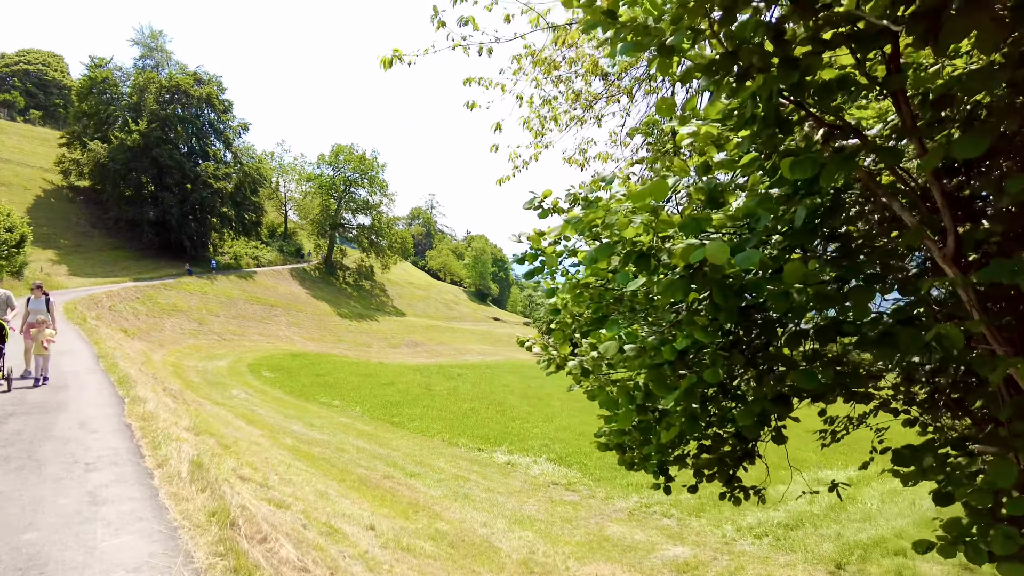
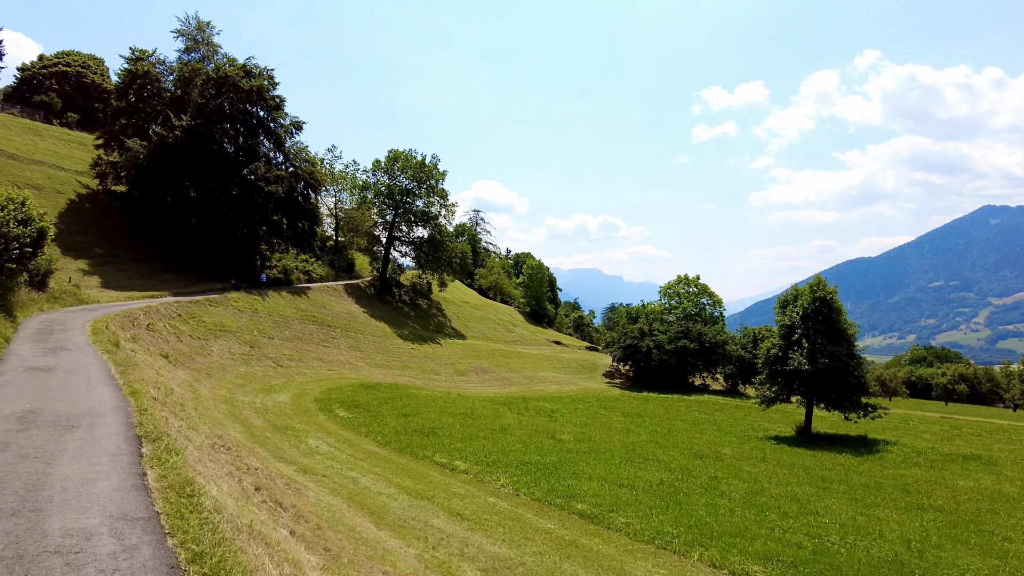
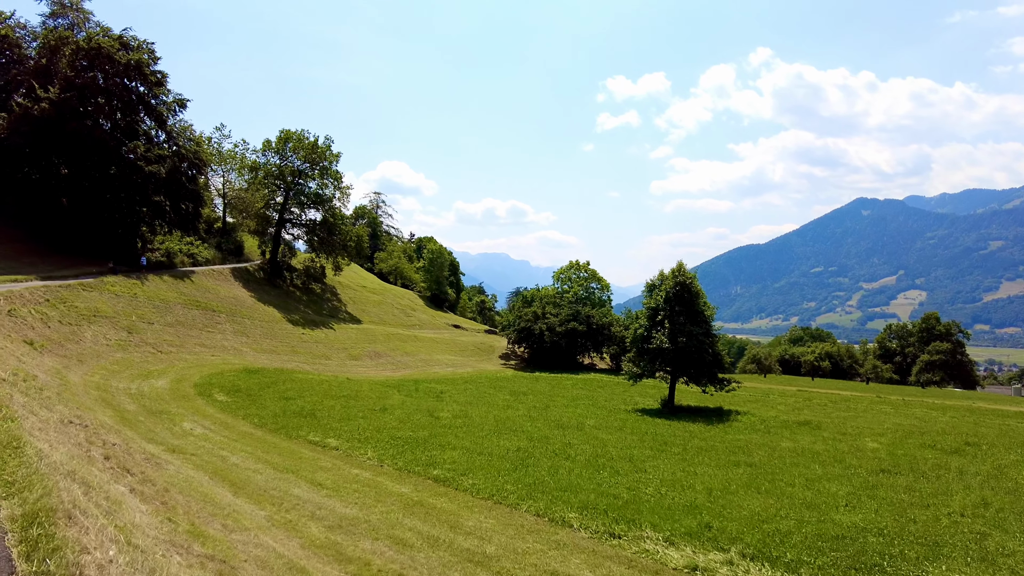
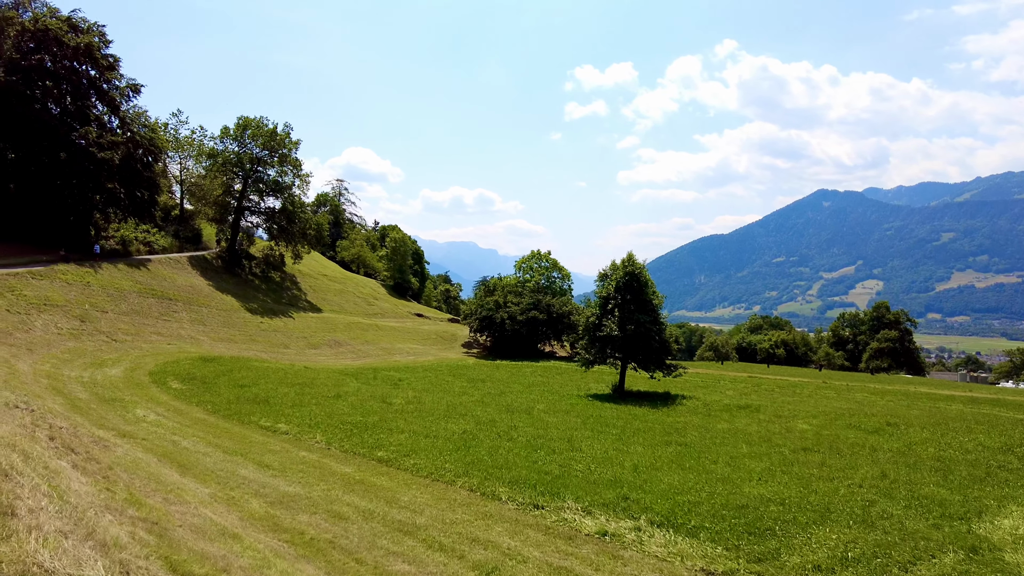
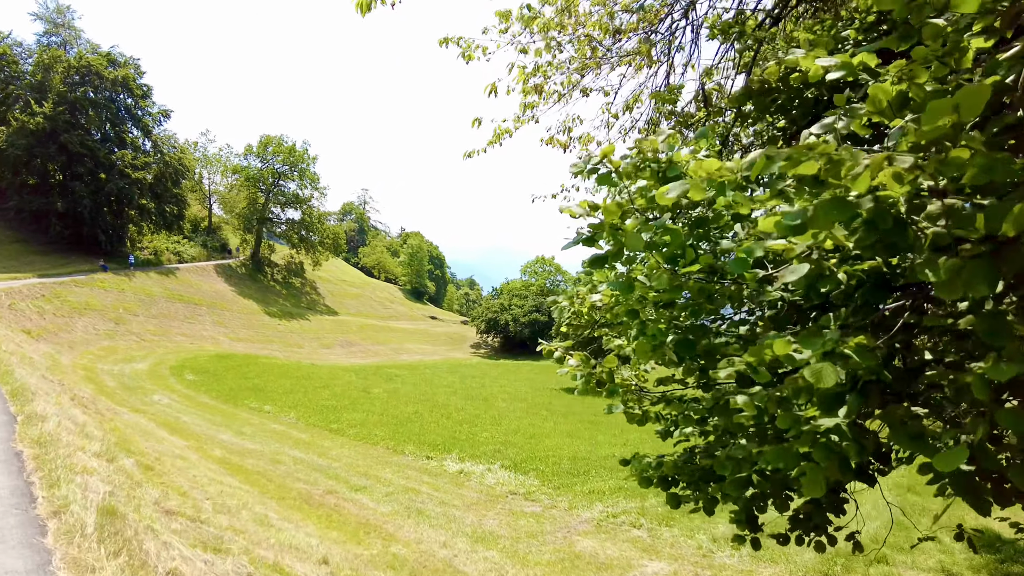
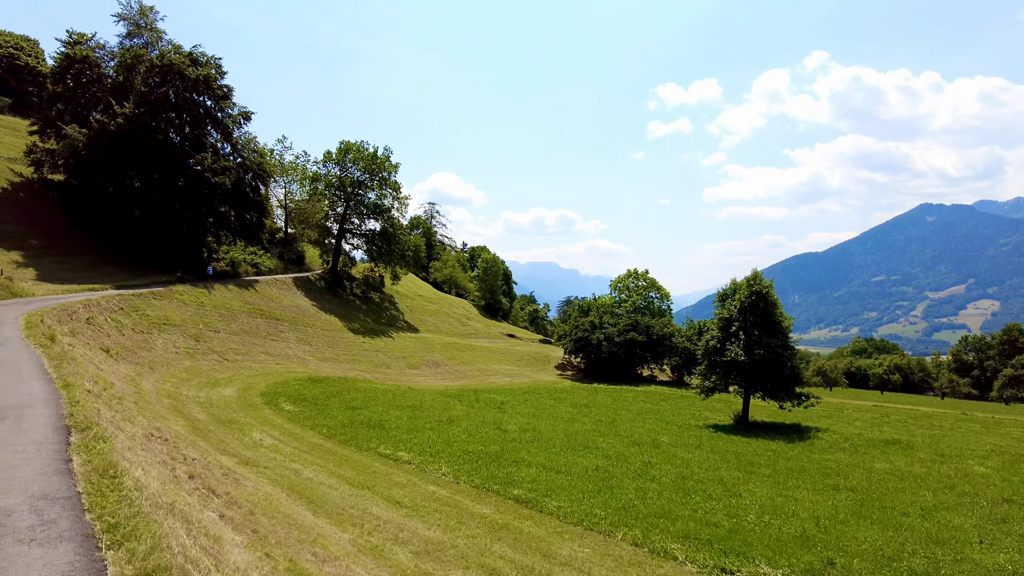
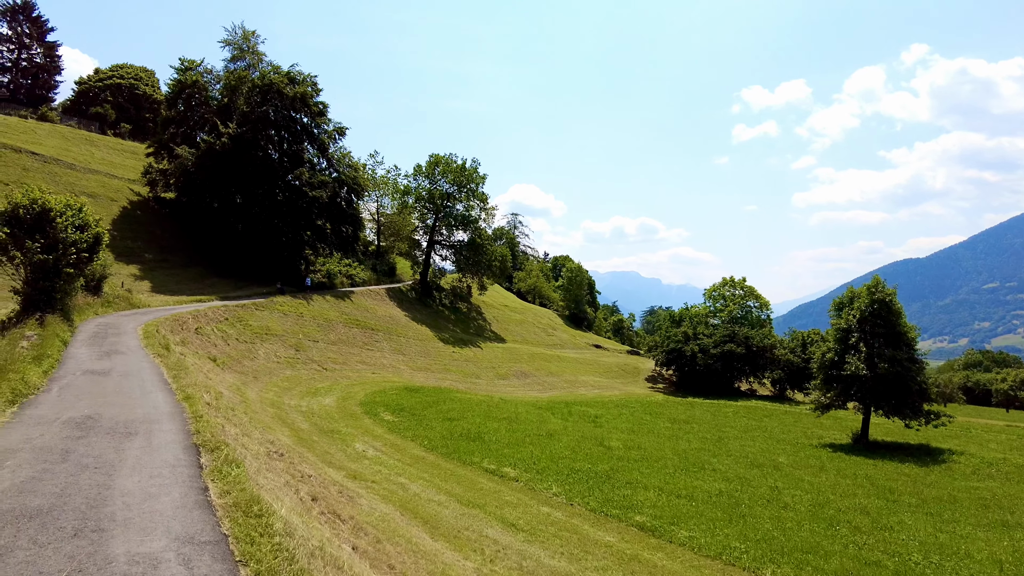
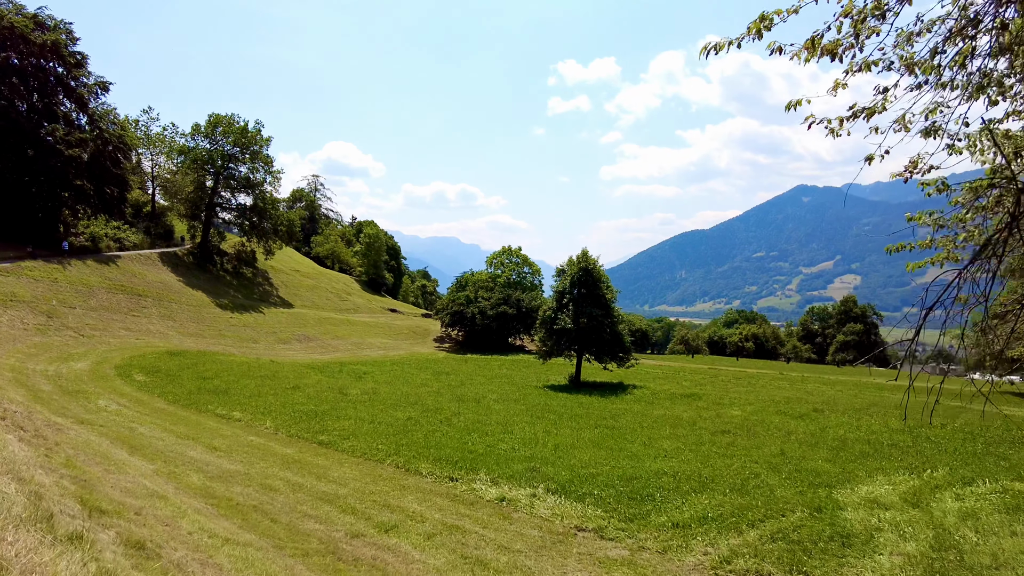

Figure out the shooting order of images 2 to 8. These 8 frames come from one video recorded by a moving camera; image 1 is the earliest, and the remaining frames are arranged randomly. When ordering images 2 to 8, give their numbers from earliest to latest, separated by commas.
5, 8, 4, 3, 6, 2, 7
